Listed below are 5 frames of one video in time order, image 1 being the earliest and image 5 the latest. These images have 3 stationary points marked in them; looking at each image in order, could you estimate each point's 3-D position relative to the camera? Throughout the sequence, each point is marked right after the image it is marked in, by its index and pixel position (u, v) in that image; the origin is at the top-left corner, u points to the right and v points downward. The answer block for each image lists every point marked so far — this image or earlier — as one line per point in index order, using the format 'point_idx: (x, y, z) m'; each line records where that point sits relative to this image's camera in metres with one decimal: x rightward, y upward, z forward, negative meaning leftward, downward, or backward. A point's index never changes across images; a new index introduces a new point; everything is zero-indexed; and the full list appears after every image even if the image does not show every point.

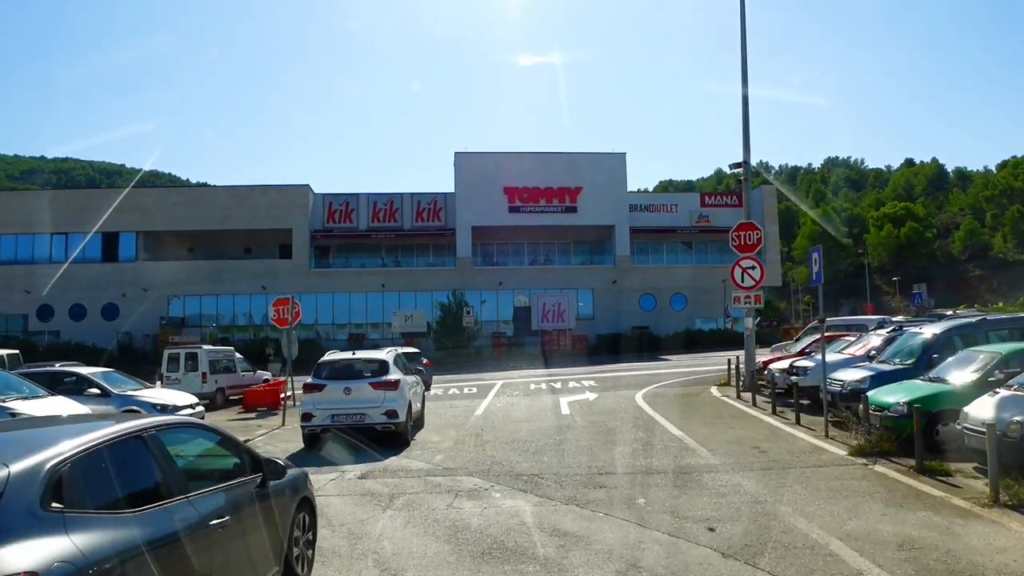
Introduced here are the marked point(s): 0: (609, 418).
0: (+2.0, -2.6, +16.6) m
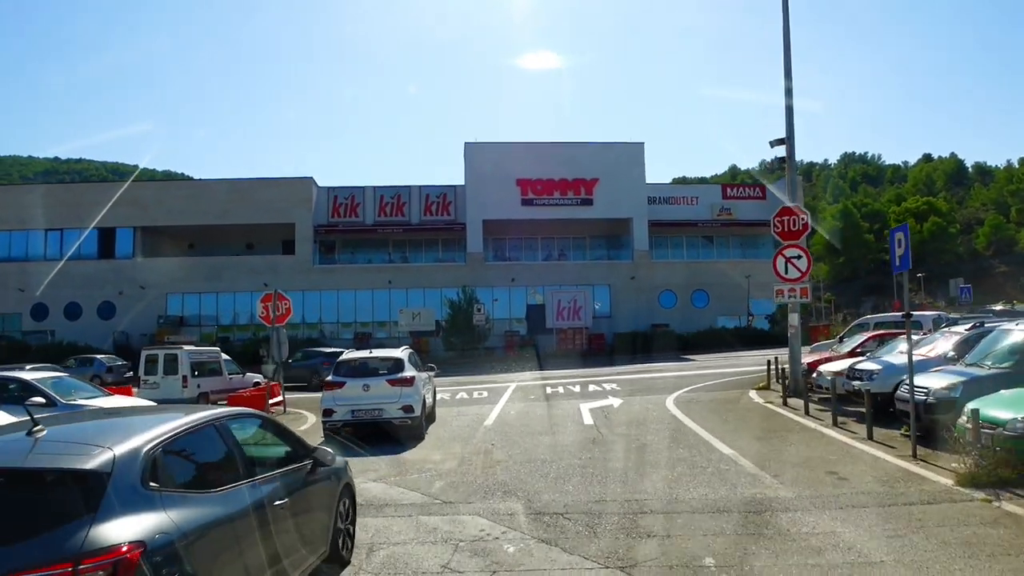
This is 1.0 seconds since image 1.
0: (+2.3, -2.5, +14.3) m
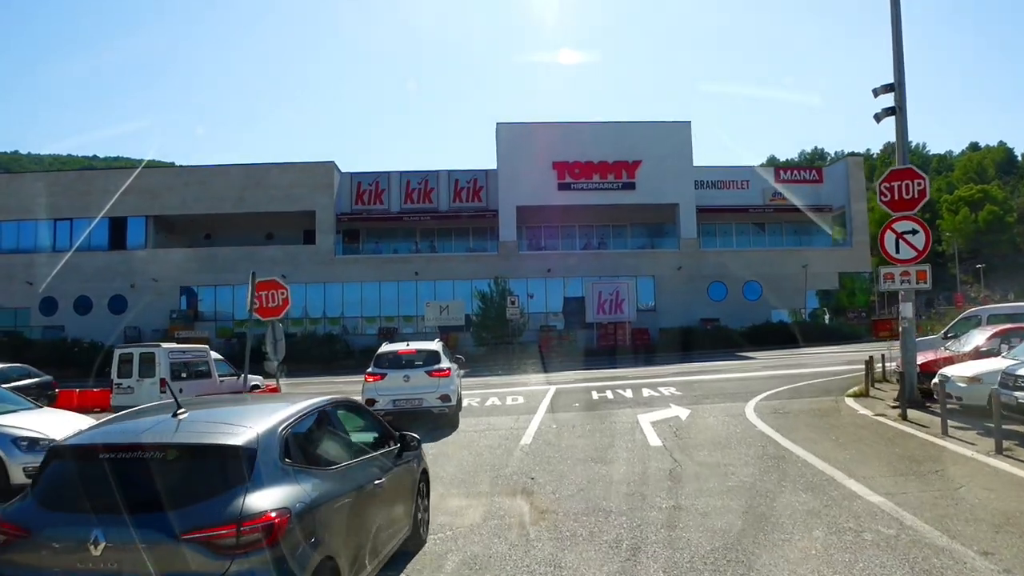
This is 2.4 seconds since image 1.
0: (+2.9, -2.2, +10.7) m
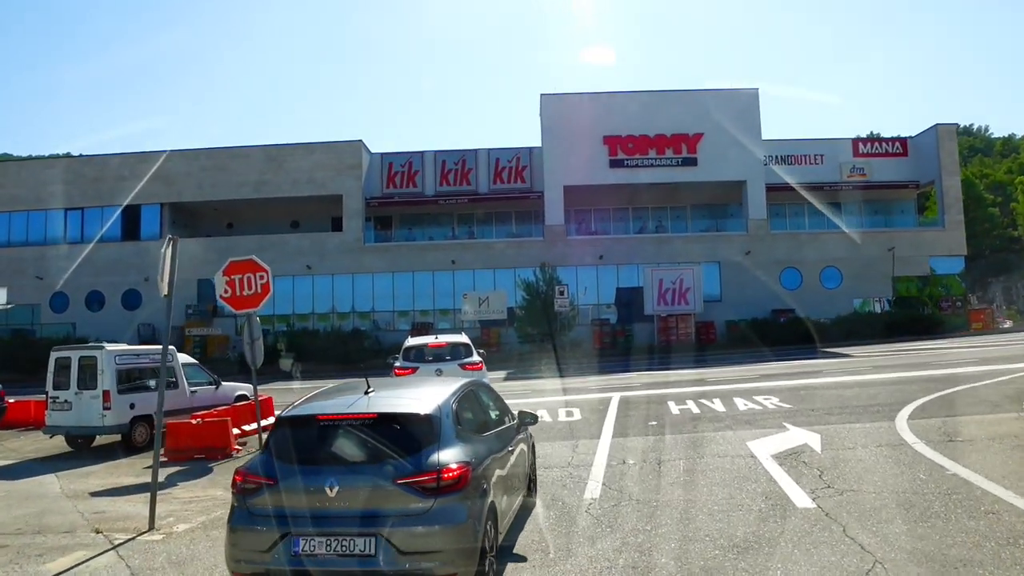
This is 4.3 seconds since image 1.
0: (+3.4, -1.9, +6.2) m
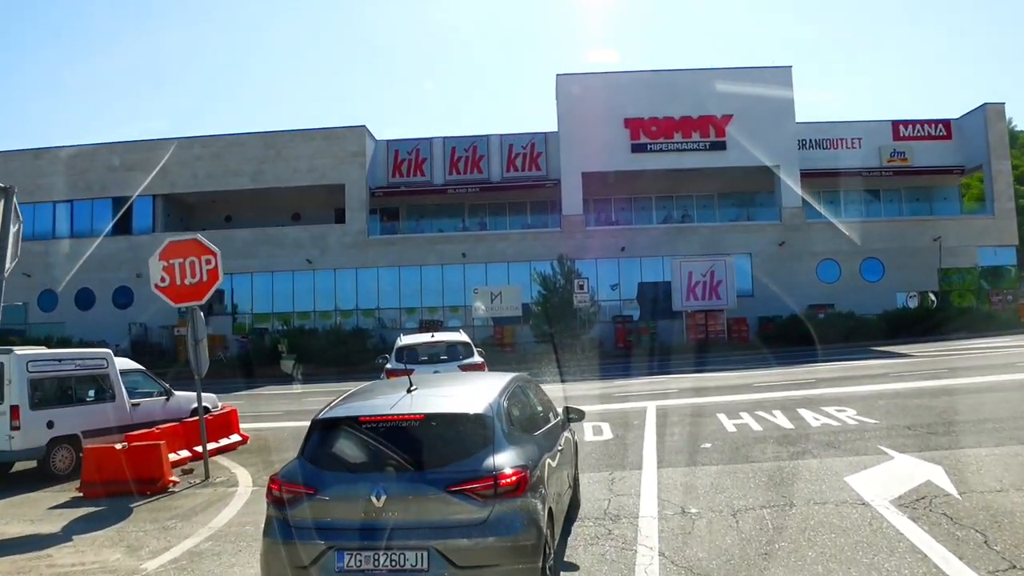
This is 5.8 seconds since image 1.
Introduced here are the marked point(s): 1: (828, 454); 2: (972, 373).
0: (+3.4, -1.7, +3.3) m
1: (+3.6, -1.9, +9.4) m
2: (+10.0, -1.7, +17.9) m
